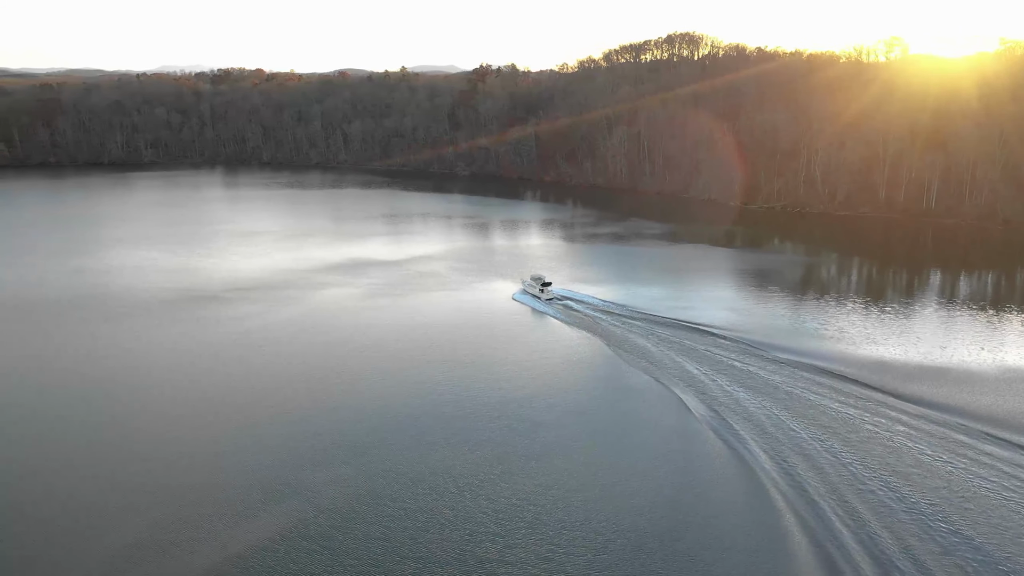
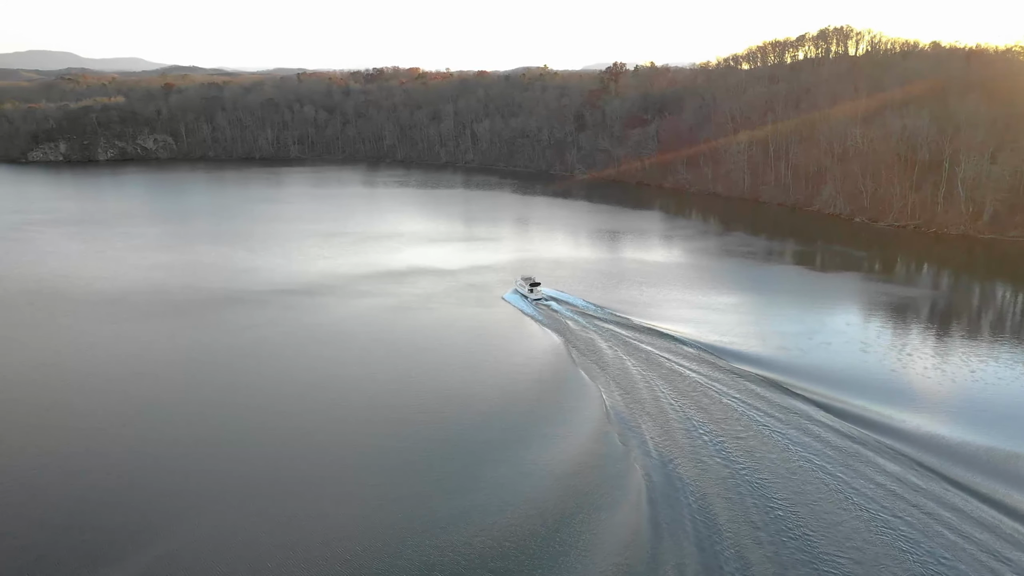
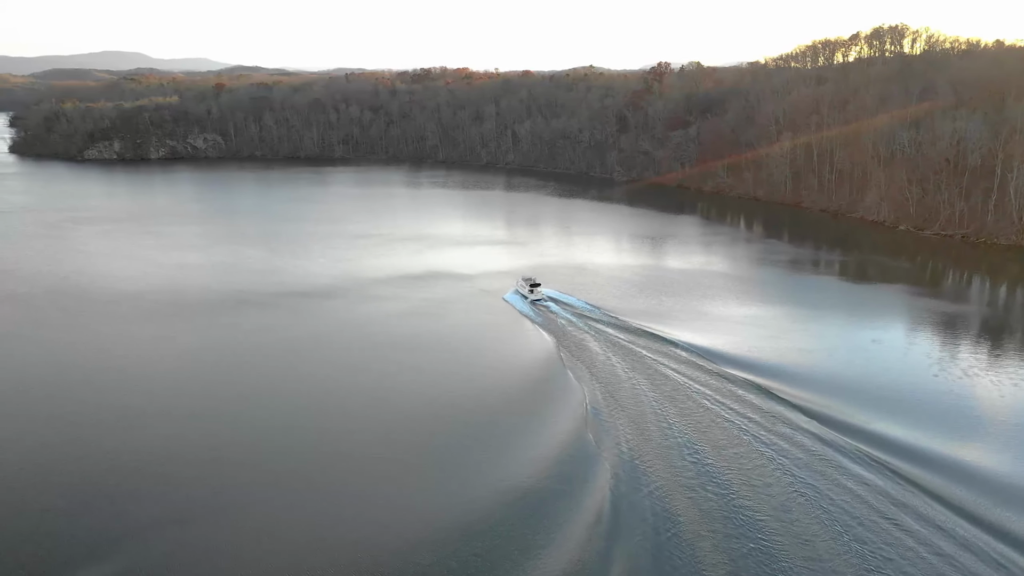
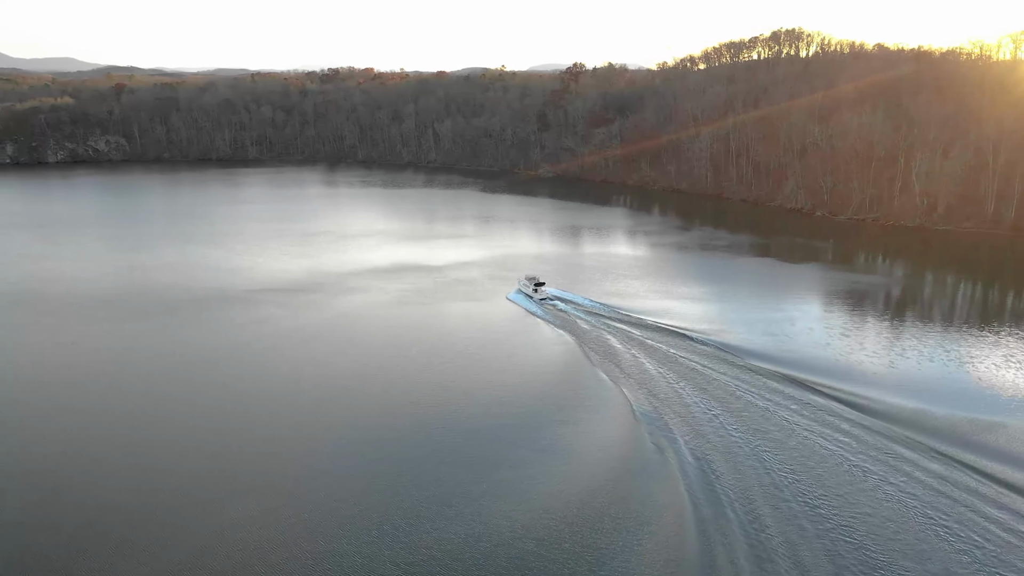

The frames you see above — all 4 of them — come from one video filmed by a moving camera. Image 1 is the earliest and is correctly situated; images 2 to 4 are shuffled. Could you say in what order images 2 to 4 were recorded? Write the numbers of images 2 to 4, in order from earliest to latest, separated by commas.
4, 2, 3
